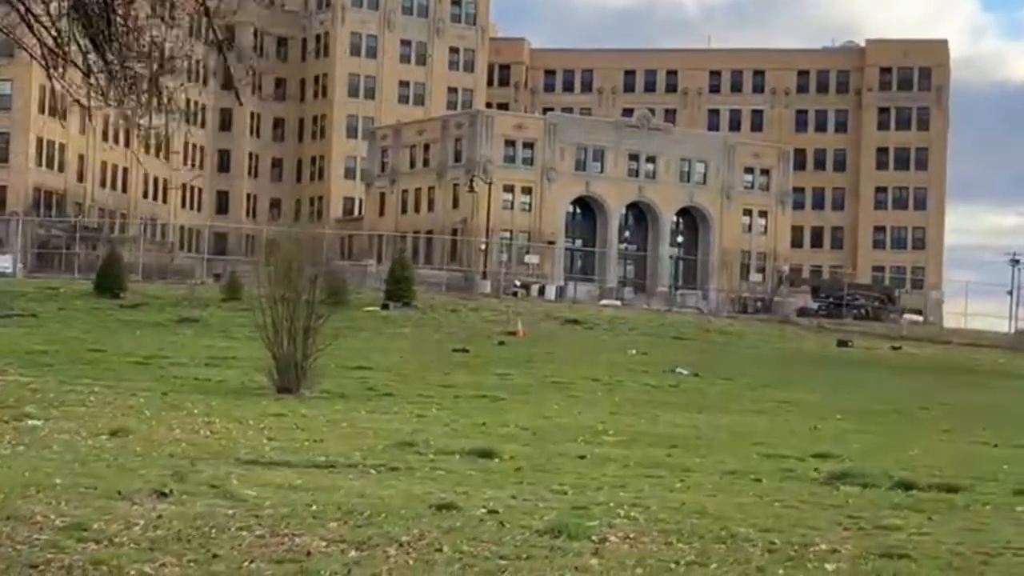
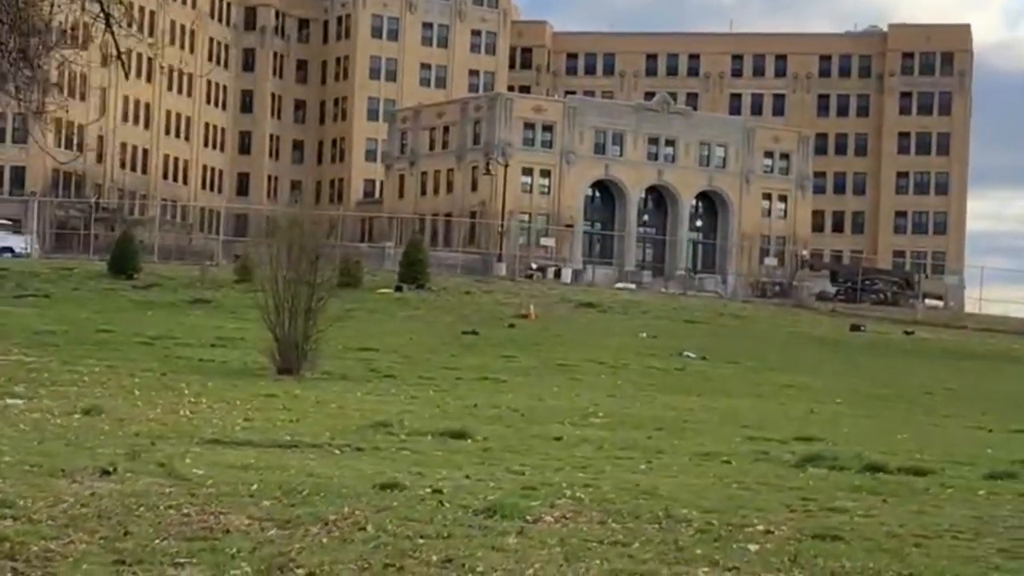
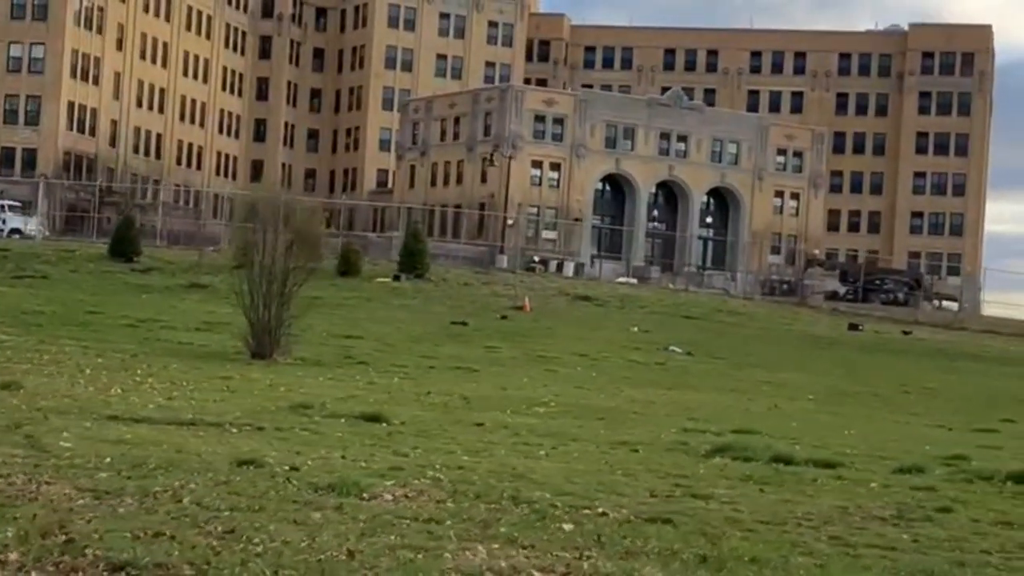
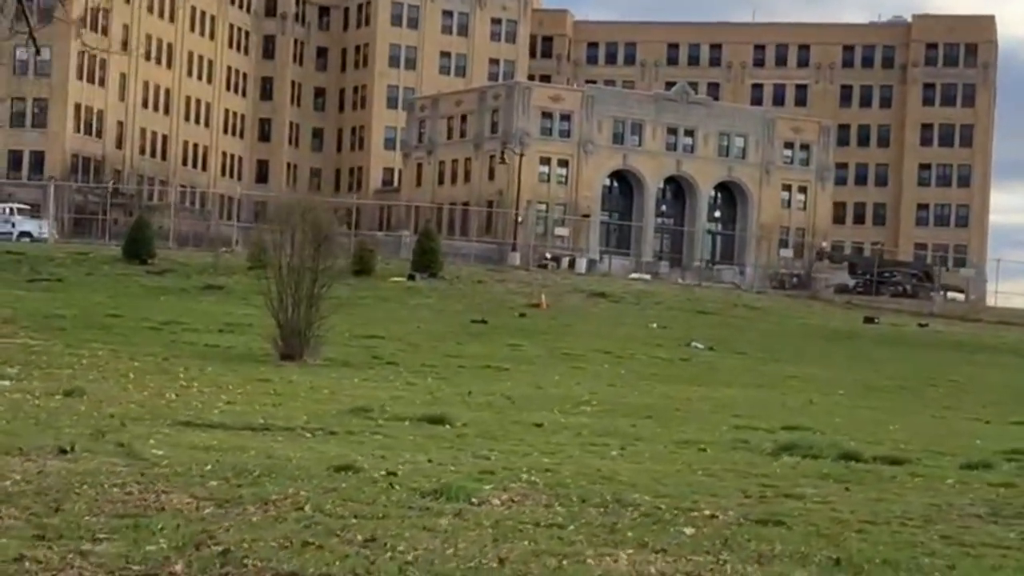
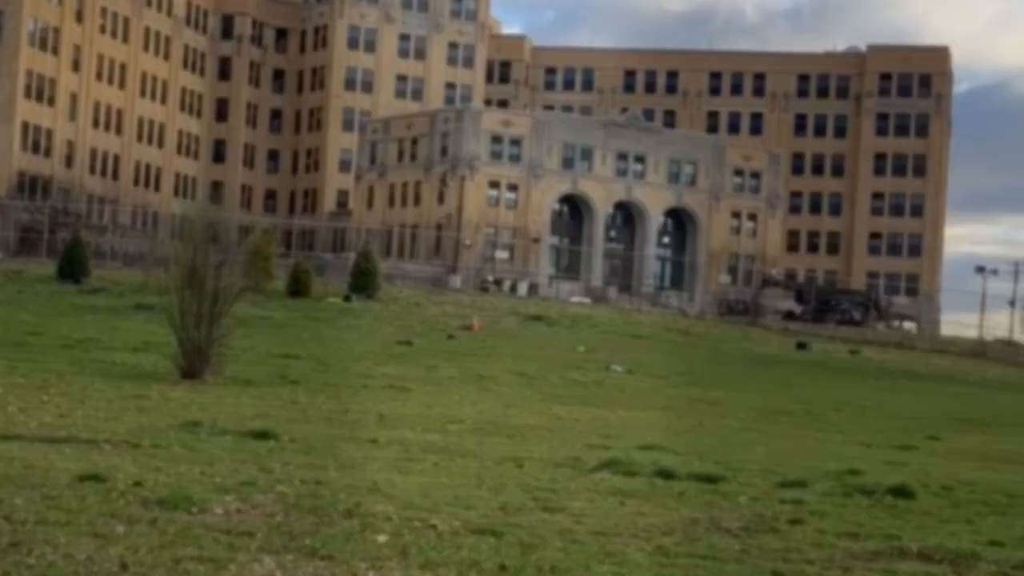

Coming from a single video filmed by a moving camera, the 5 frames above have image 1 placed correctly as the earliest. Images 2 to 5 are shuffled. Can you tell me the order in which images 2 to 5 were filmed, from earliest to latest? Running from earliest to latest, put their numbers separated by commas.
2, 4, 3, 5
